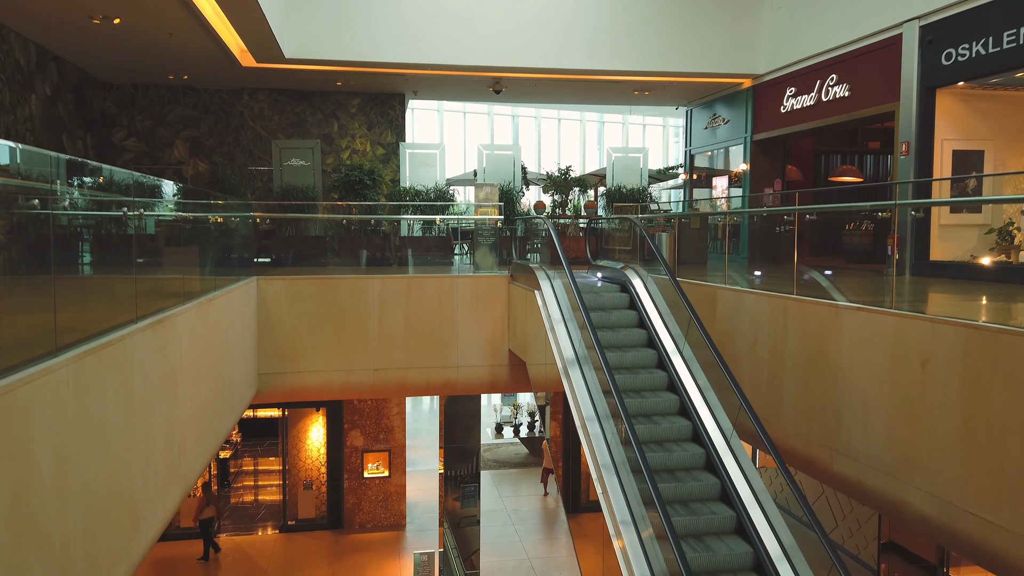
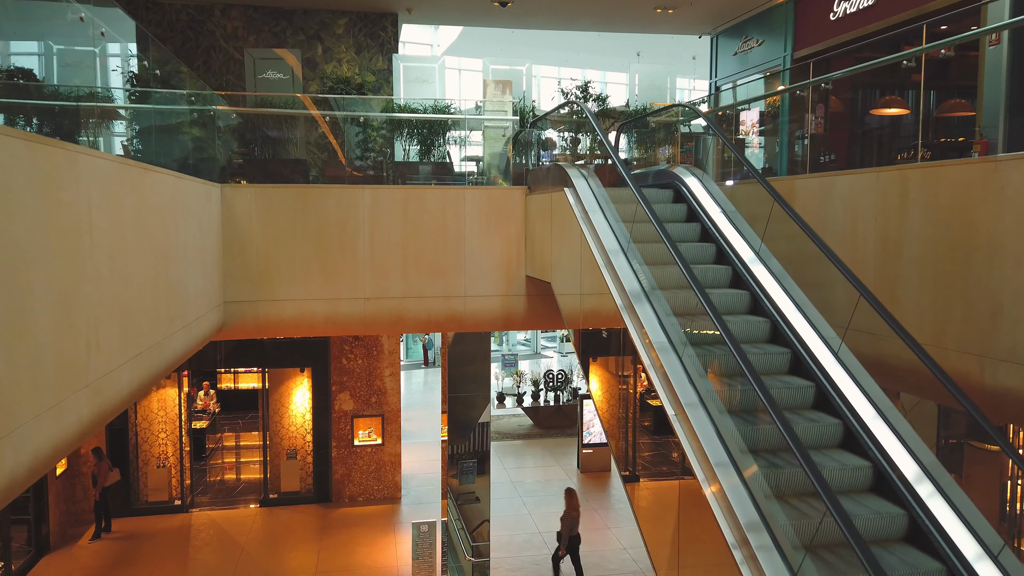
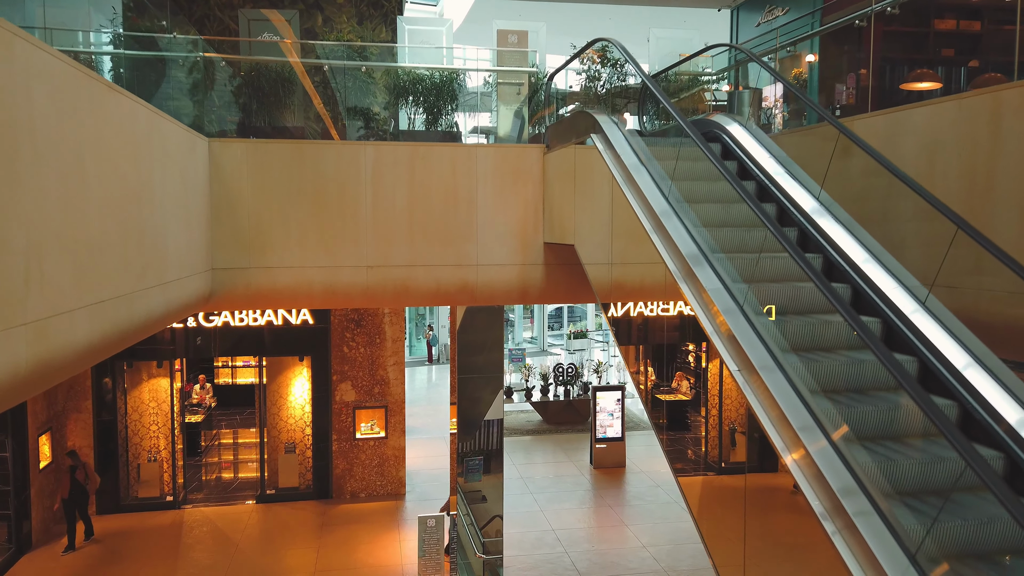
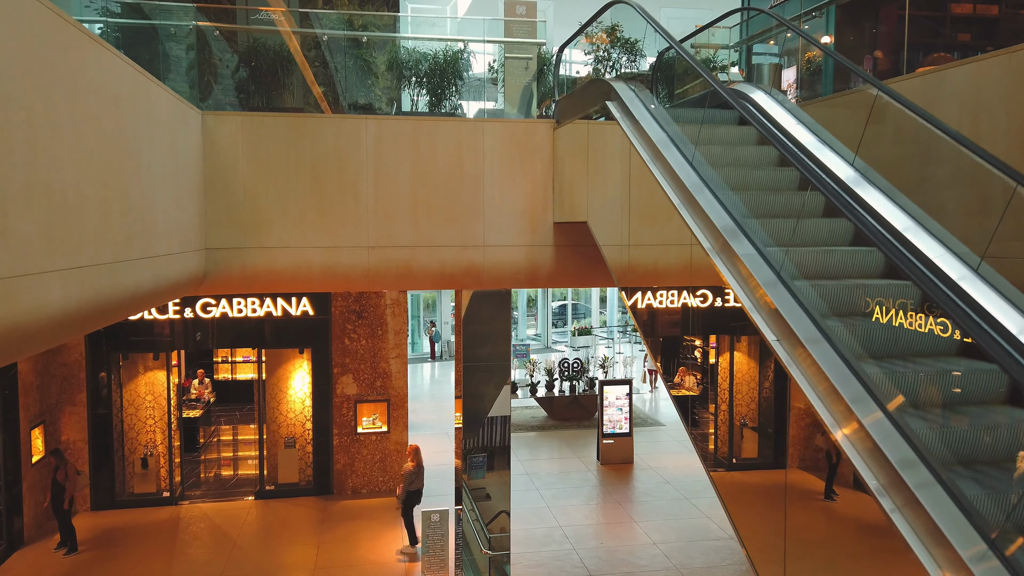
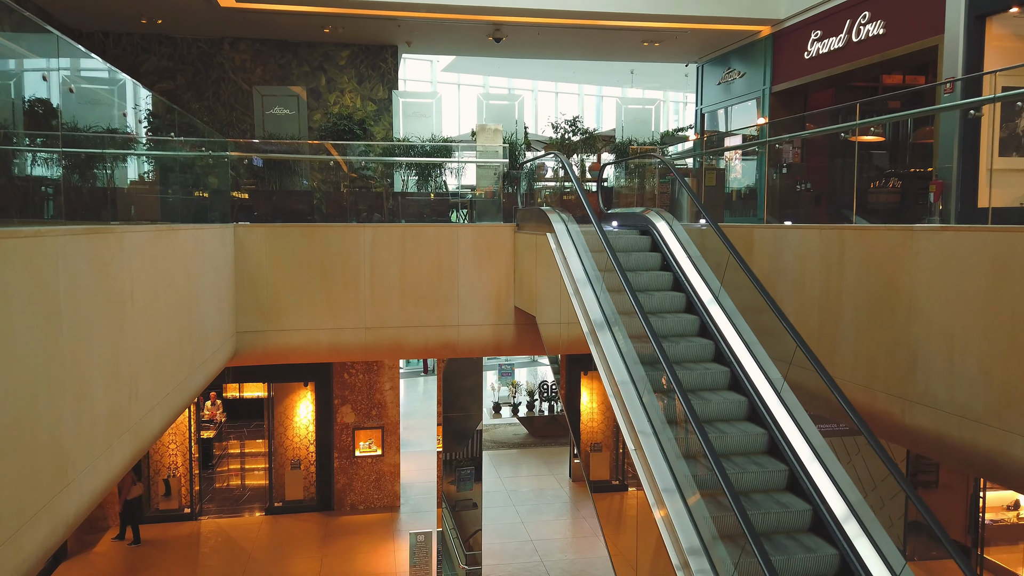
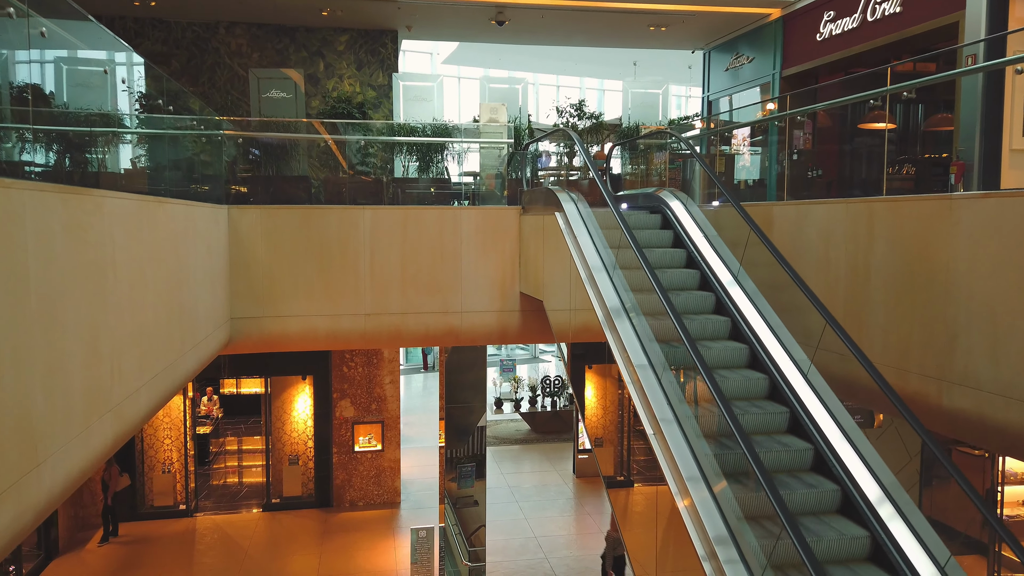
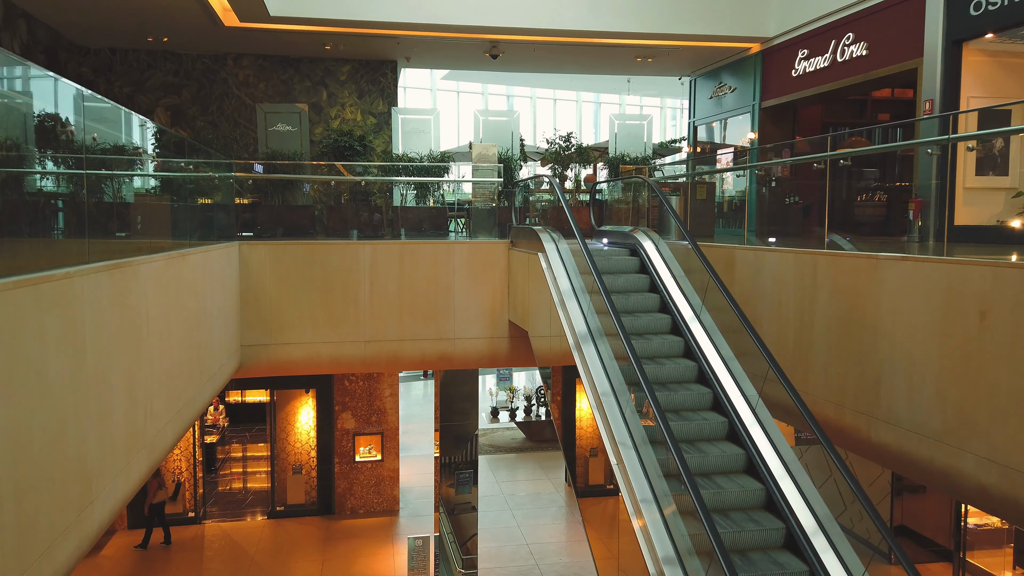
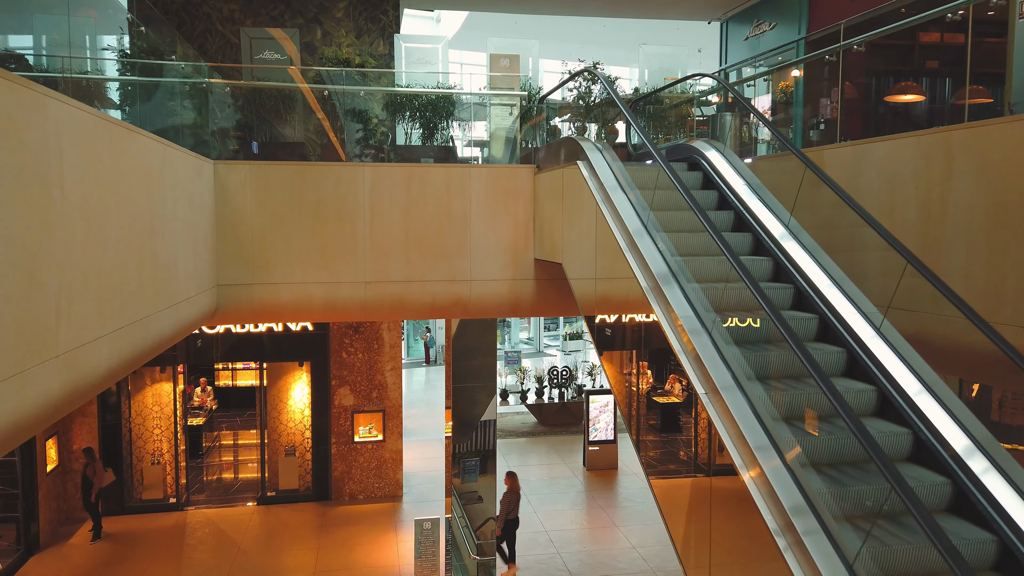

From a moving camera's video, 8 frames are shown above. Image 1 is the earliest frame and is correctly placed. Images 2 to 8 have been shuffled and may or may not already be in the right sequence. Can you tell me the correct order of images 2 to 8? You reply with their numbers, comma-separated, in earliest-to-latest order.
7, 5, 6, 2, 8, 3, 4
